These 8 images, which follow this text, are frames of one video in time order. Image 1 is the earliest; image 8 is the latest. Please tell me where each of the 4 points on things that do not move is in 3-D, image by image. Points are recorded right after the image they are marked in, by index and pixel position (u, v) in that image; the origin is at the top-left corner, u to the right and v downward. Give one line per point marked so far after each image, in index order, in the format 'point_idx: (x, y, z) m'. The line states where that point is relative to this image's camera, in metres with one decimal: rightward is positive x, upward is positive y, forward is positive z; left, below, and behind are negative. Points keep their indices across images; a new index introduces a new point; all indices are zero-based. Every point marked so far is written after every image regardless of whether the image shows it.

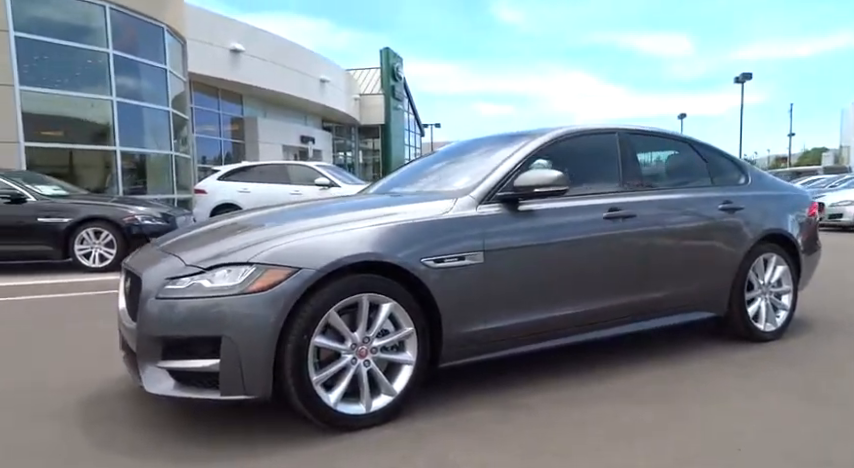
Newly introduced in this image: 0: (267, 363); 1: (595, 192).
0: (-0.7, -0.6, +2.5) m
1: (+1.0, +0.3, +3.7) m
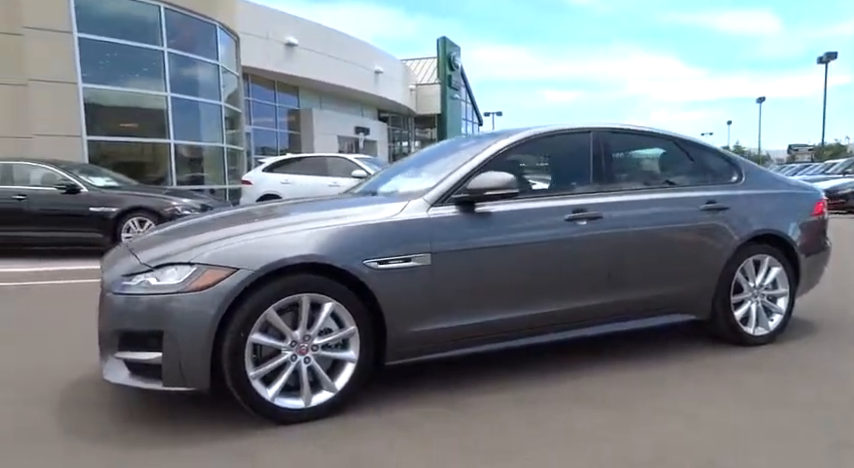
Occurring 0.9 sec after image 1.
0: (-1.0, -0.6, +2.6) m
1: (+0.8, +0.3, +3.6) m
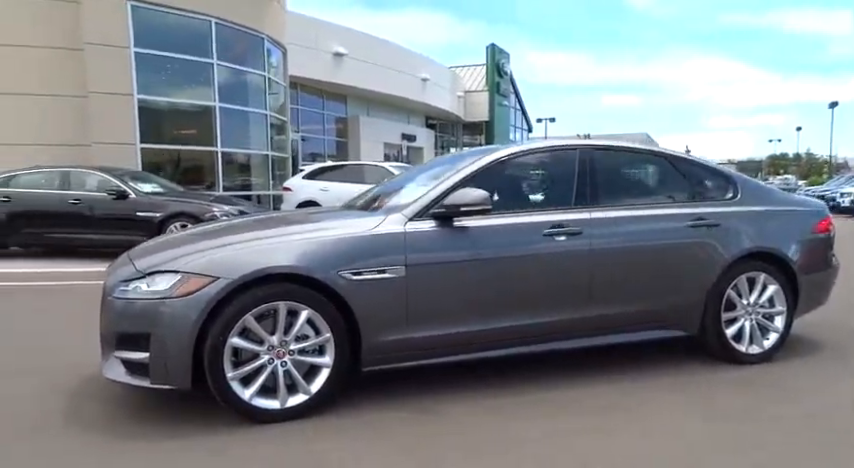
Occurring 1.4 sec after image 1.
0: (-1.2, -0.6, +2.9) m
1: (+0.7, +0.2, +3.7) m
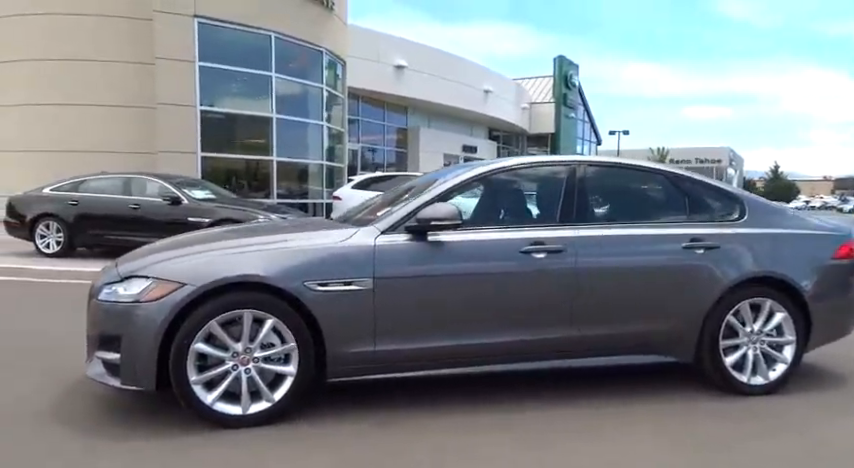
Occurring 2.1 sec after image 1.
0: (-1.4, -0.7, +3.0) m
1: (+0.6, +0.1, +3.6) m
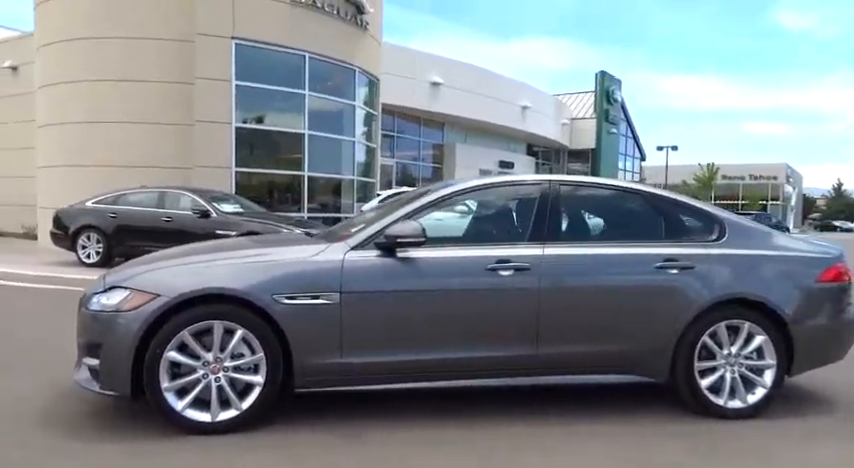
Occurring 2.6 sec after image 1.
0: (-1.7, -0.7, +3.2) m
1: (+0.4, -0.1, +3.7) m
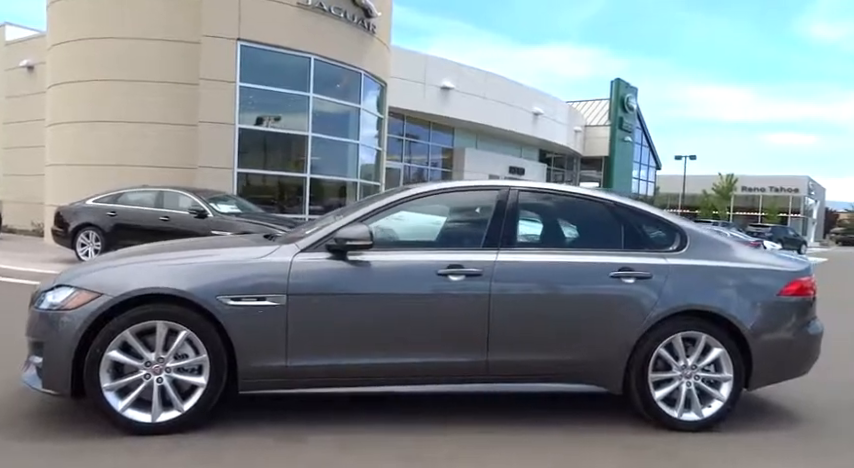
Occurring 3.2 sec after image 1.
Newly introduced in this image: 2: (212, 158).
0: (-2.0, -0.7, +3.2) m
1: (+0.1, -0.1, +3.6) m
2: (-5.2, +1.8, +14.3) m
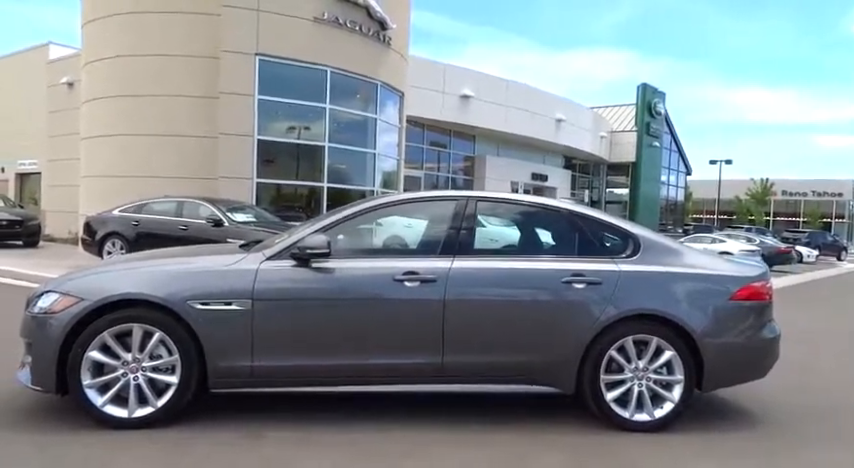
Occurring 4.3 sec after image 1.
0: (-2.2, -0.8, +3.5) m
1: (-0.1, -0.1, +3.8) m
2: (-4.9, +1.6, +14.8) m
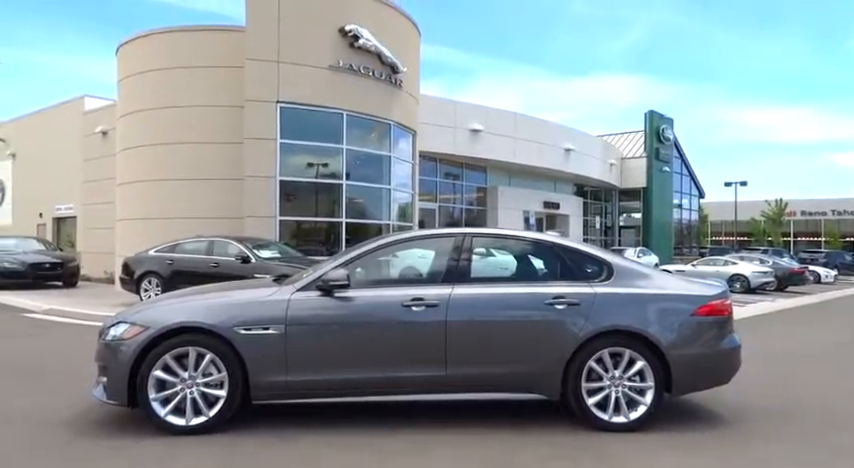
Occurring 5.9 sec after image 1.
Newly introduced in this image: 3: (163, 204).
0: (-2.2, -1.1, +4.3) m
1: (-0.1, -0.4, +4.5) m
2: (-4.5, +0.7, +15.7) m
3: (-7.2, +0.8, +16.0) m
